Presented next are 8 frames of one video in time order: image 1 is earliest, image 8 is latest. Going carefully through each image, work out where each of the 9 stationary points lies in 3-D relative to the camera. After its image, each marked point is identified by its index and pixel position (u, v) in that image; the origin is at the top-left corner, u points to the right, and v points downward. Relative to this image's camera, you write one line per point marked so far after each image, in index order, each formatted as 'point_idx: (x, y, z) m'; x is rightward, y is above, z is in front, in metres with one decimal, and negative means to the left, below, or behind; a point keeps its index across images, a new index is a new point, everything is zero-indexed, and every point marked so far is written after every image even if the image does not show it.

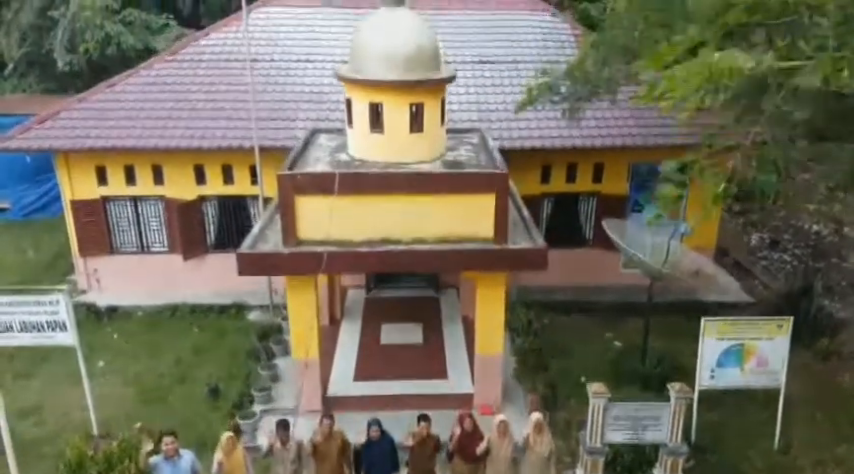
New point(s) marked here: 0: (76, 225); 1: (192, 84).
0: (-4.9, +0.2, +9.4) m
1: (-3.3, +2.2, +9.5) m
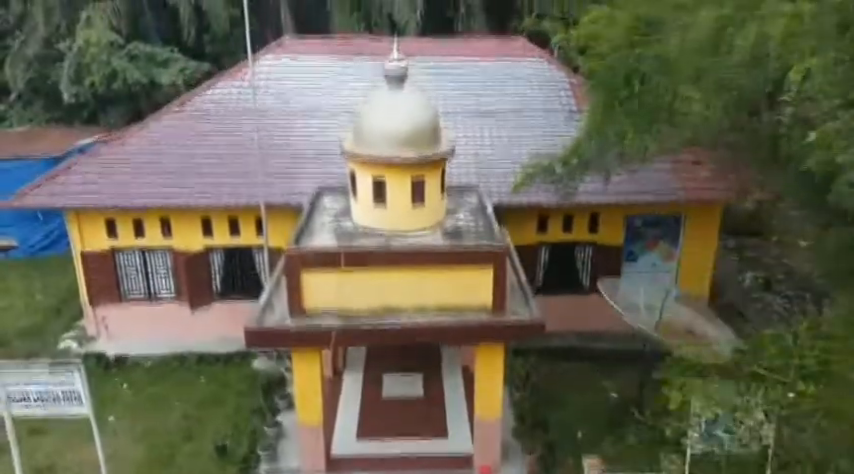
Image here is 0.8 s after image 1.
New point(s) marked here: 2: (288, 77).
0: (-4.9, -0.6, +9.7) m
1: (-3.3, +1.4, +9.8) m
2: (-2.3, +2.6, +11.0) m
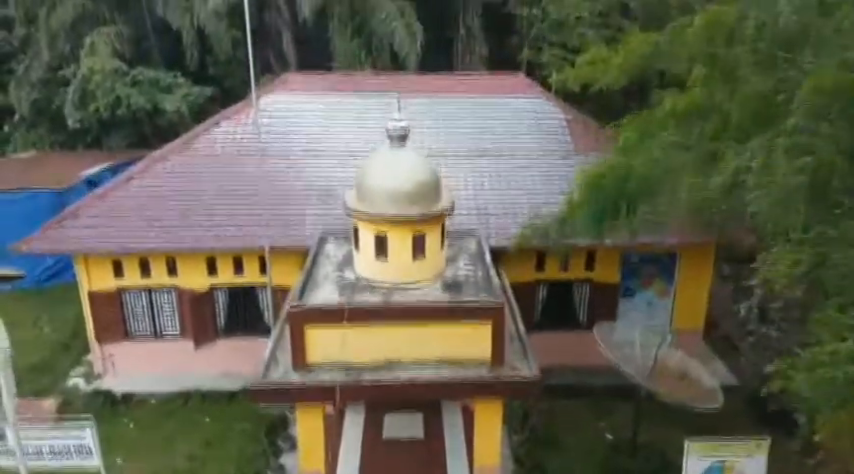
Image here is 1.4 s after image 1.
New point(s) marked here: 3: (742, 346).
0: (-4.9, -1.1, +9.9) m
1: (-3.3, +0.9, +10.0) m
2: (-2.3, +2.0, +11.2) m
3: (+5.1, -1.8, +11.0) m
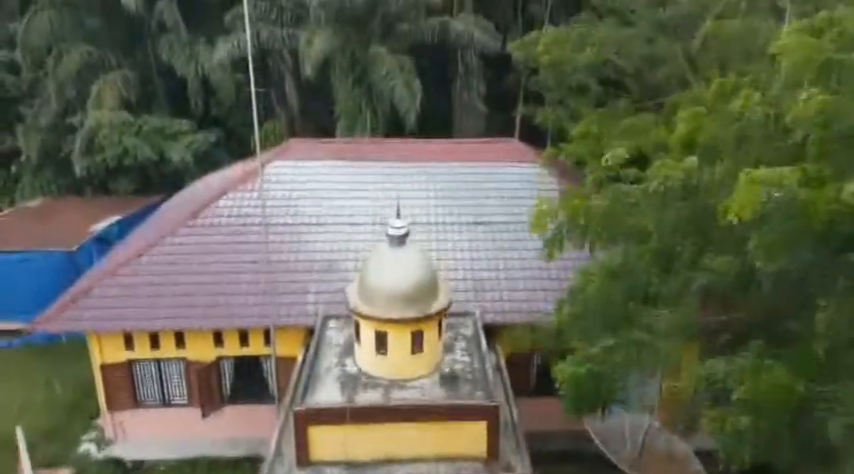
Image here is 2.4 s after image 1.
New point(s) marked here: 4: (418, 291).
0: (-4.9, -2.2, +10.2) m
1: (-3.3, -0.3, +10.4) m
2: (-2.3, +0.9, +11.6) m
3: (+5.1, -2.9, +11.4) m
4: (-0.1, -0.6, +7.5) m
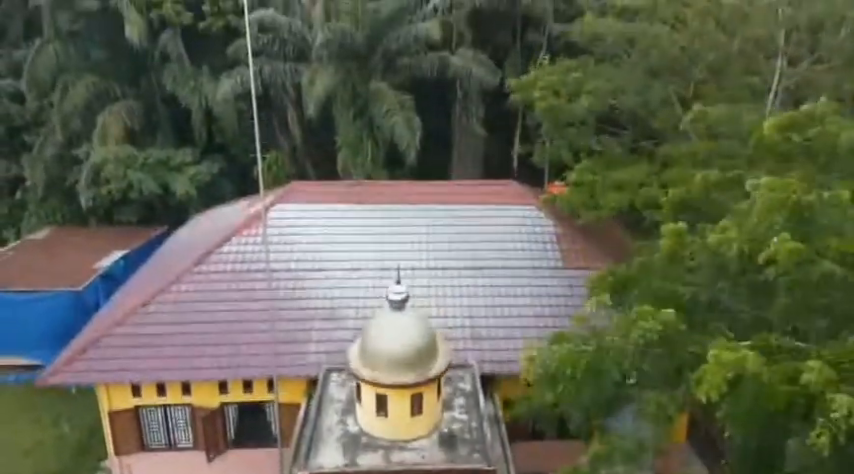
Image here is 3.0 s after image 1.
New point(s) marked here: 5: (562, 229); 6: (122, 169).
0: (-4.9, -3.0, +10.5) m
1: (-3.3, -1.0, +10.6) m
2: (-2.3, +0.1, +11.9) m
3: (+5.1, -3.7, +11.6) m
4: (-0.1, -1.4, +7.7) m
5: (+2.4, +0.1, +12.0) m
6: (-7.7, +1.7, +17.0) m
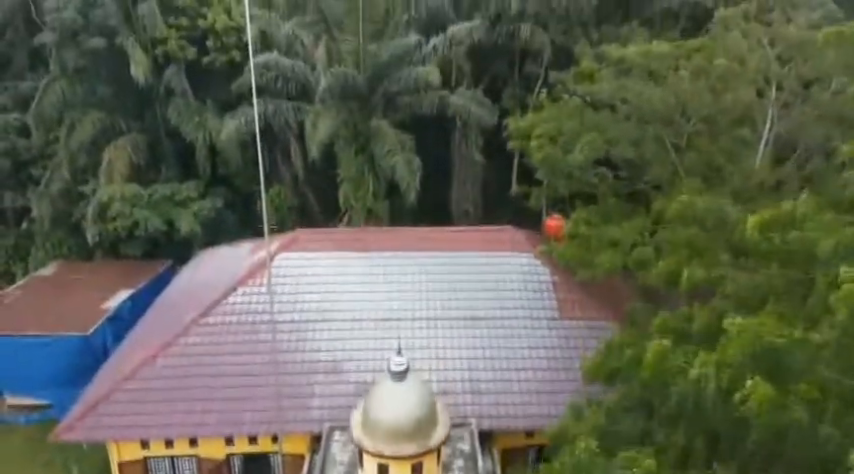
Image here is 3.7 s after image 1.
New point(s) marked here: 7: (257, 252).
0: (-4.9, -3.9, +10.8) m
1: (-3.3, -1.9, +11.0) m
2: (-2.3, -0.8, +12.2) m
3: (+5.1, -4.6, +11.9) m
4: (-0.1, -2.3, +8.1) m
5: (+2.4, -0.8, +12.3) m
6: (-7.7, +0.8, +17.3) m
7: (-3.4, -0.3, +13.4) m
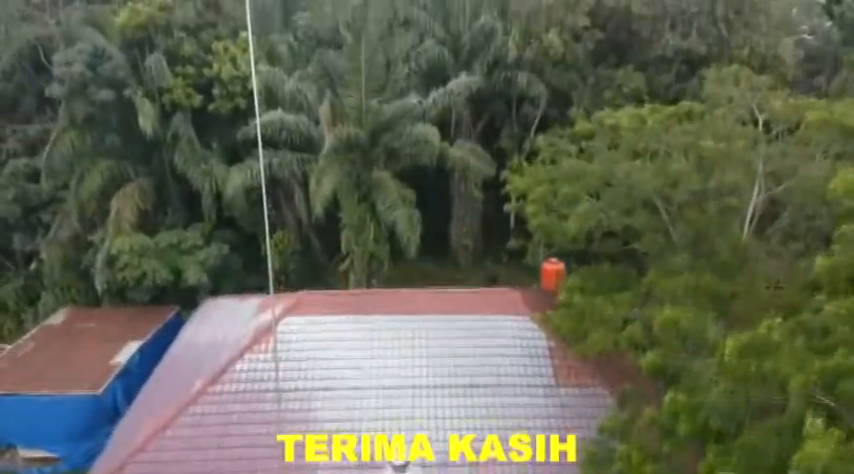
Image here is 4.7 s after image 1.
0: (-4.9, -5.2, +11.3) m
1: (-3.3, -3.2, +11.4) m
2: (-2.3, -2.1, +12.6) m
3: (+5.1, -5.8, +12.4) m
4: (-0.1, -3.5, +8.5) m
5: (+2.4, -2.0, +12.8) m
6: (-7.7, -0.5, +17.8) m
7: (-3.4, -1.6, +13.8) m
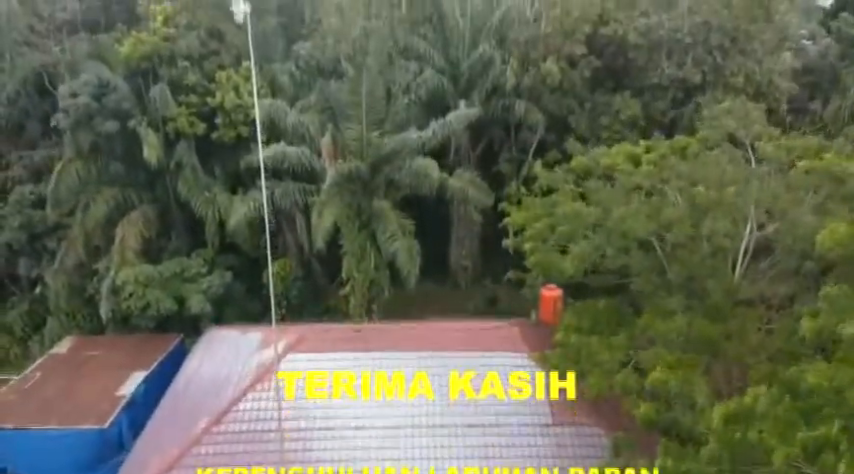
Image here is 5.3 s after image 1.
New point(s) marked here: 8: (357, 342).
0: (-4.8, -5.6, +11.2) m
1: (-3.2, -3.6, +11.4) m
2: (-2.2, -2.6, +12.6) m
3: (+5.2, -6.3, +12.3) m
4: (0.0, -3.8, +8.5) m
5: (+2.5, -2.5, +12.8) m
6: (-7.6, -1.2, +17.8) m
7: (-3.3, -2.1, +13.9) m
8: (-1.4, -1.9, +13.8) m
